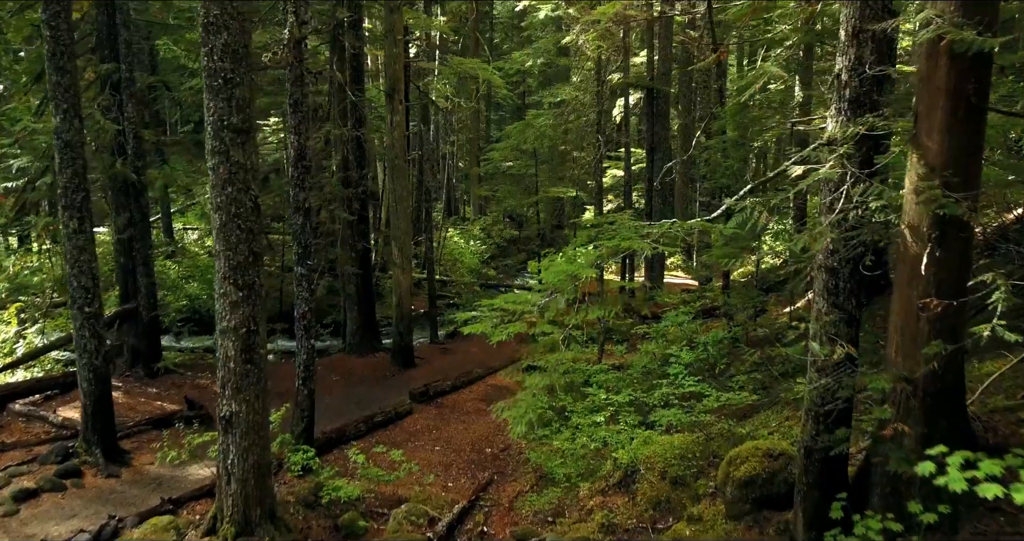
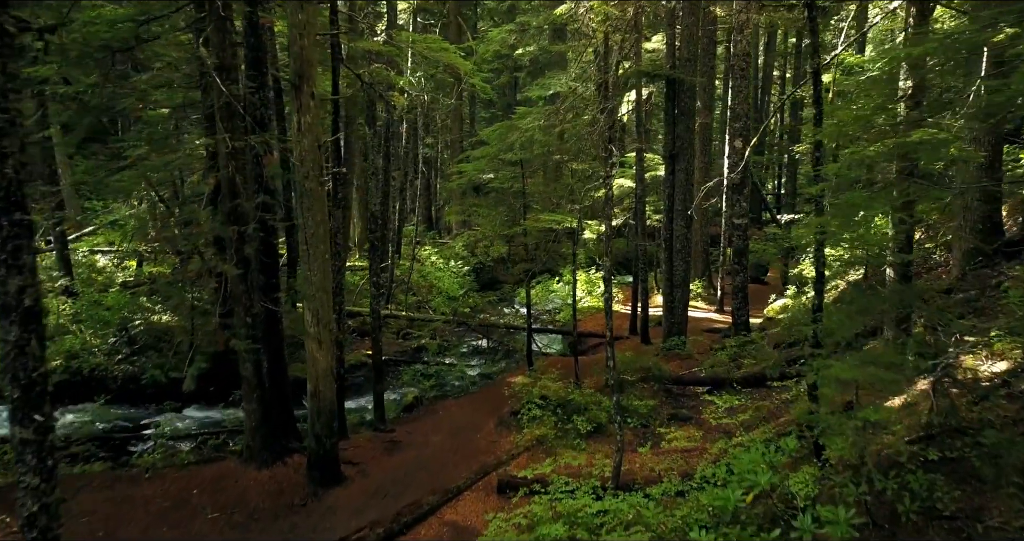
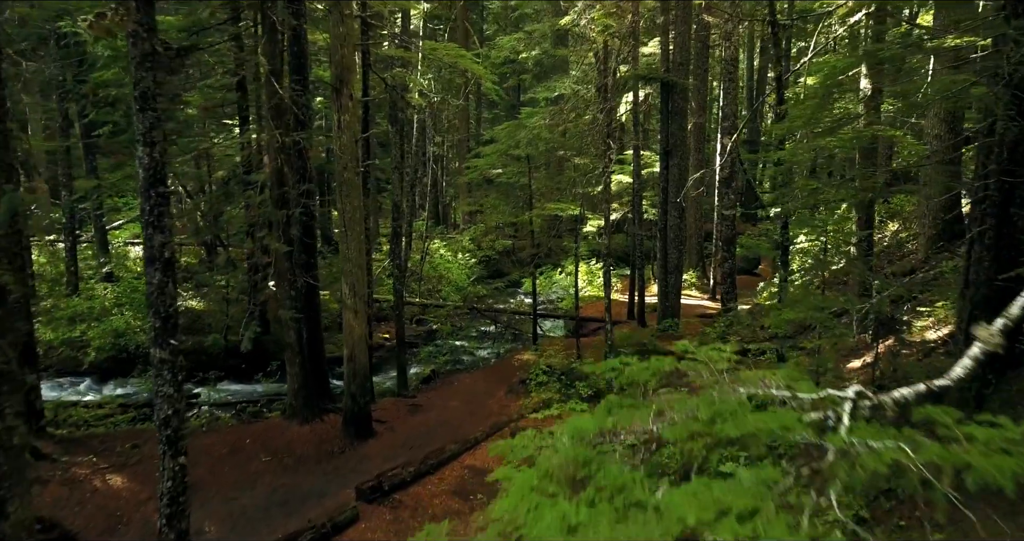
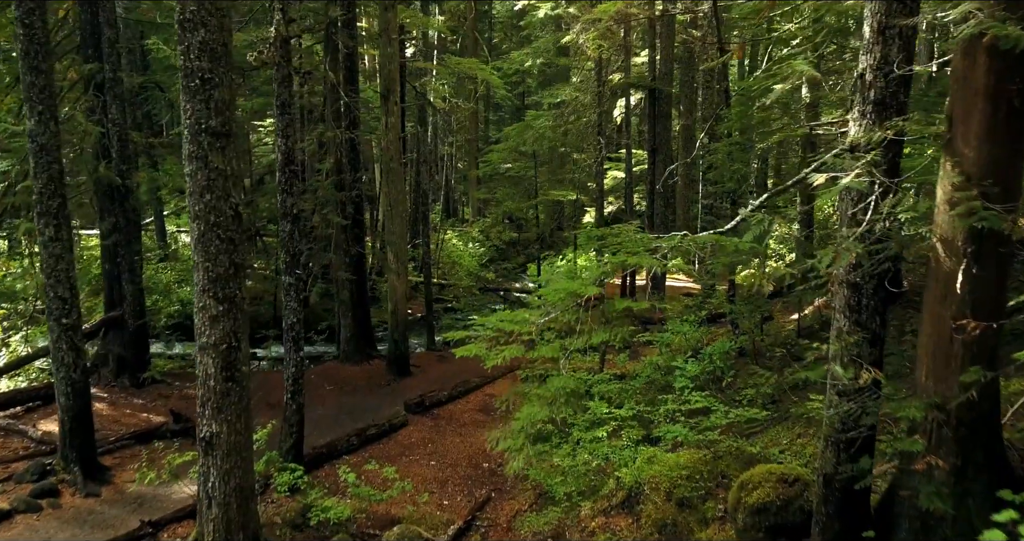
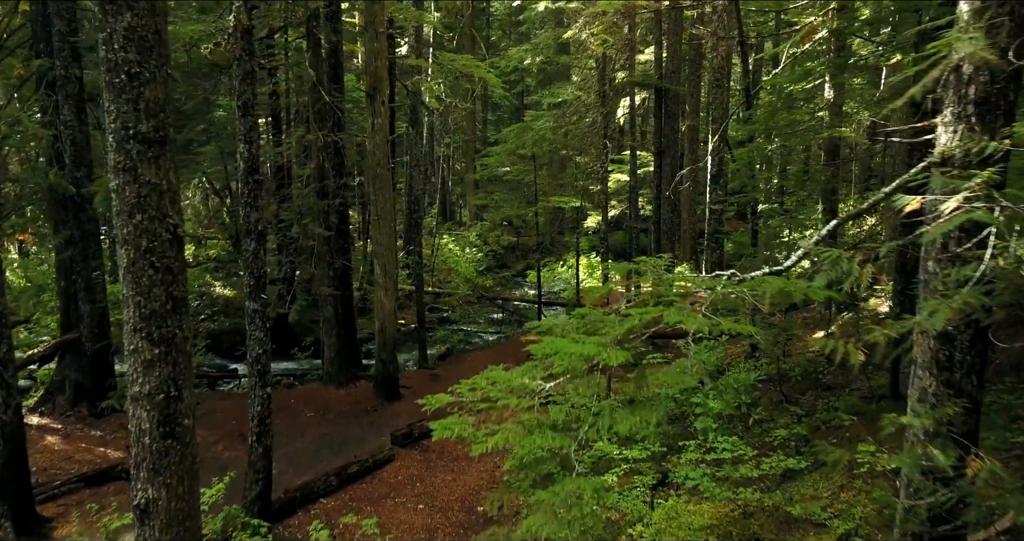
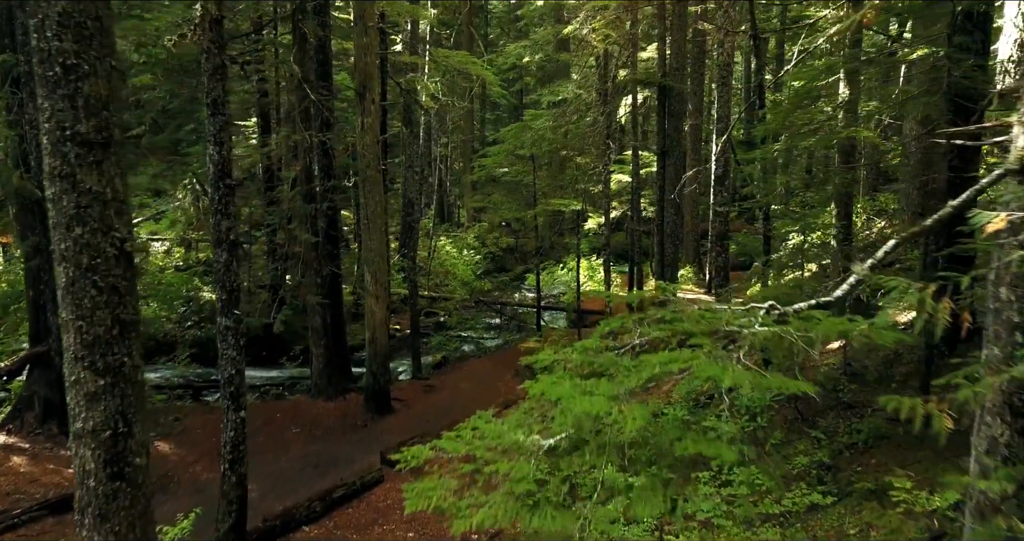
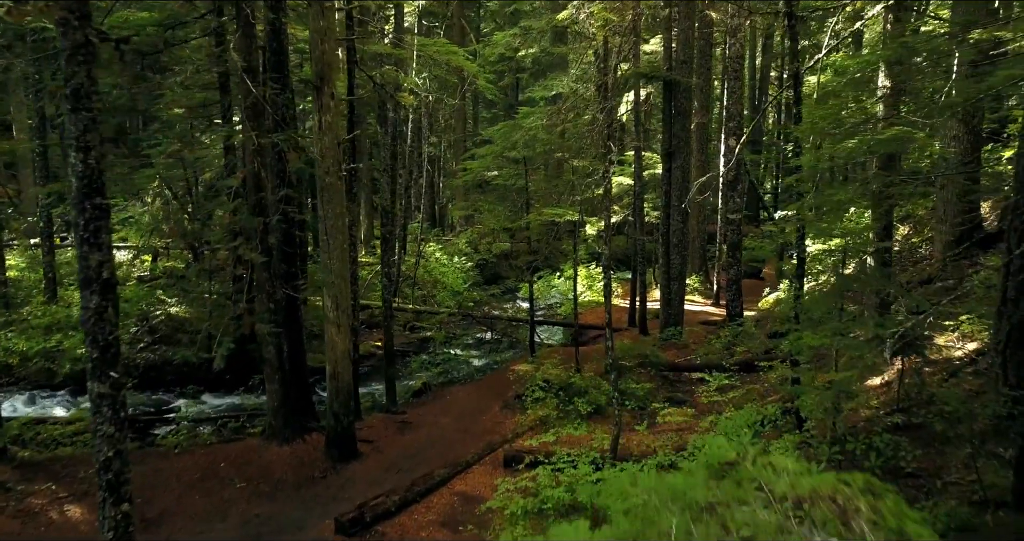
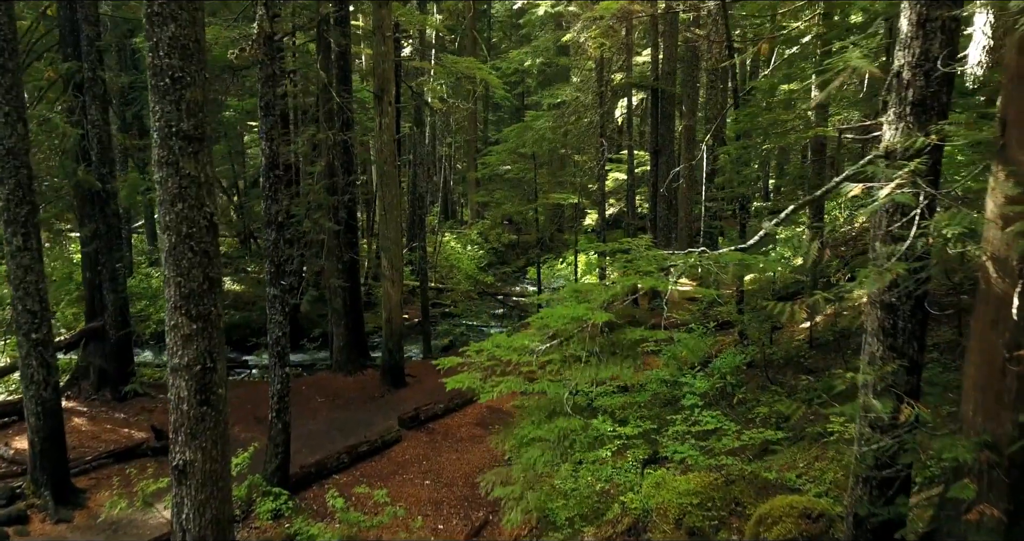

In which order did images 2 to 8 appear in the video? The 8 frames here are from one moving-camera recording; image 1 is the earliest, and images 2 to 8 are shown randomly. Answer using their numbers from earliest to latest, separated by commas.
4, 8, 5, 6, 3, 7, 2
